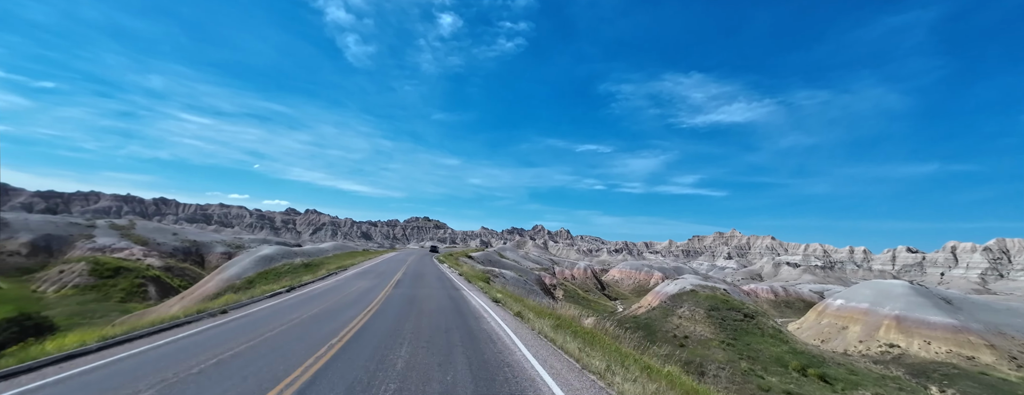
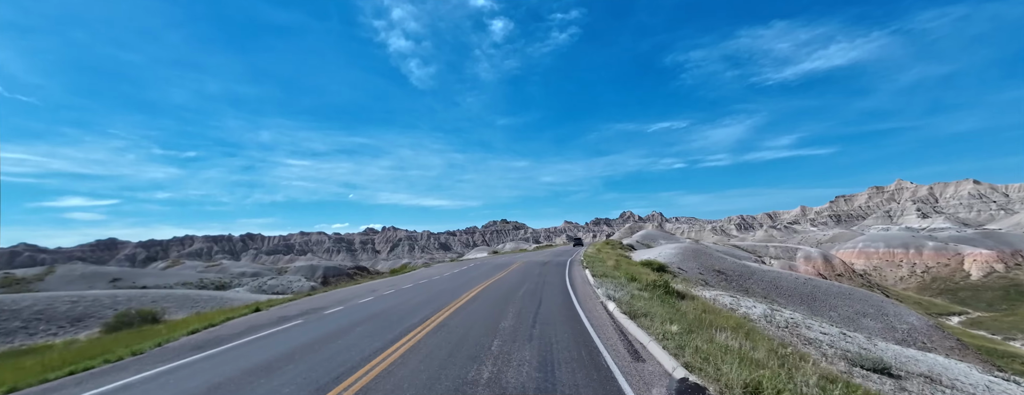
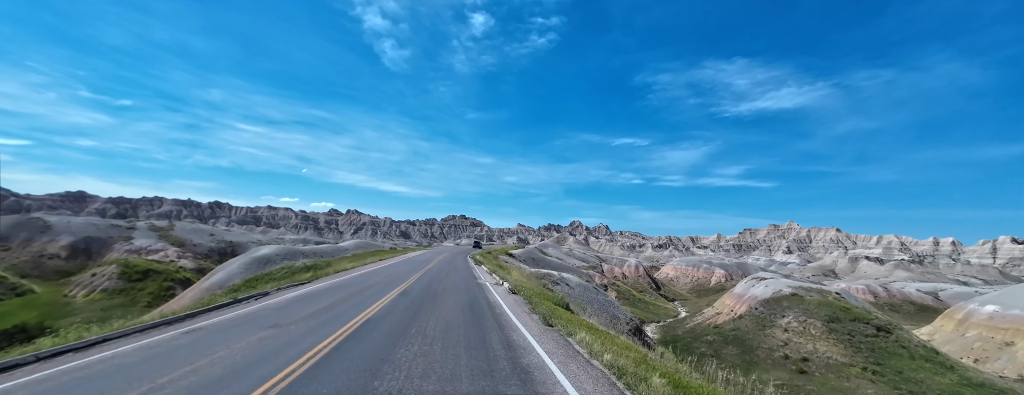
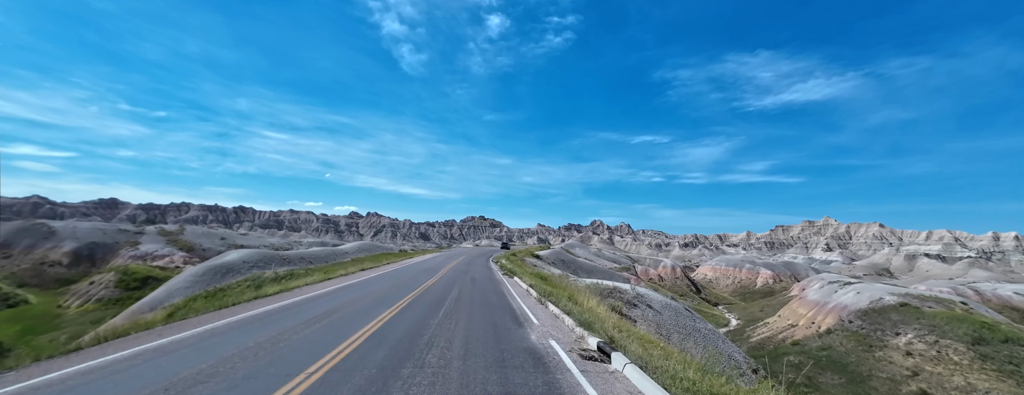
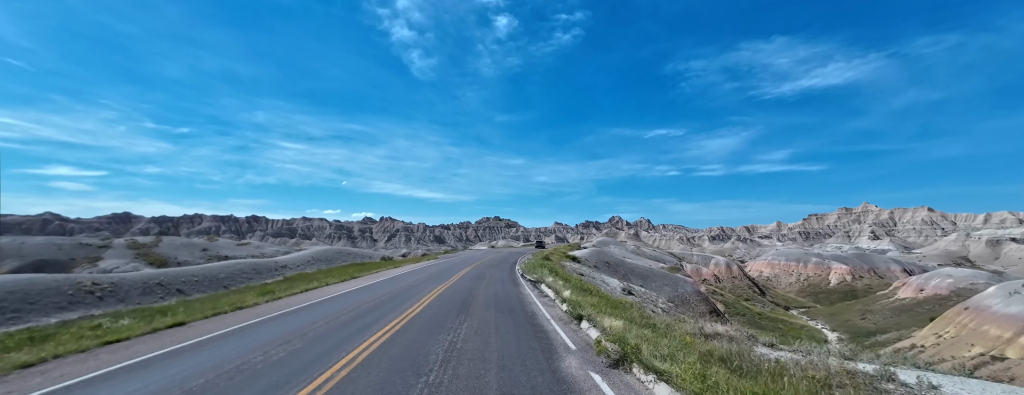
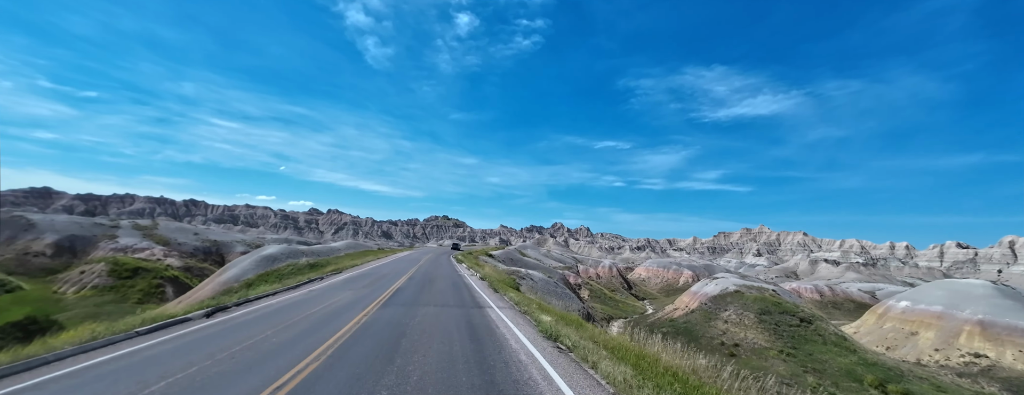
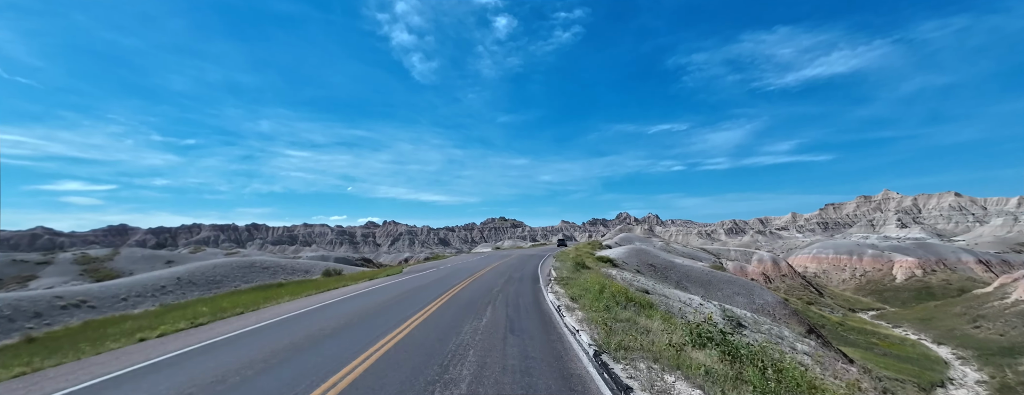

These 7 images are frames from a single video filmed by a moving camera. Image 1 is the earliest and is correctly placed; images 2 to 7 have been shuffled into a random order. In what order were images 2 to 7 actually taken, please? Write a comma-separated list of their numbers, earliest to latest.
6, 3, 4, 5, 7, 2
